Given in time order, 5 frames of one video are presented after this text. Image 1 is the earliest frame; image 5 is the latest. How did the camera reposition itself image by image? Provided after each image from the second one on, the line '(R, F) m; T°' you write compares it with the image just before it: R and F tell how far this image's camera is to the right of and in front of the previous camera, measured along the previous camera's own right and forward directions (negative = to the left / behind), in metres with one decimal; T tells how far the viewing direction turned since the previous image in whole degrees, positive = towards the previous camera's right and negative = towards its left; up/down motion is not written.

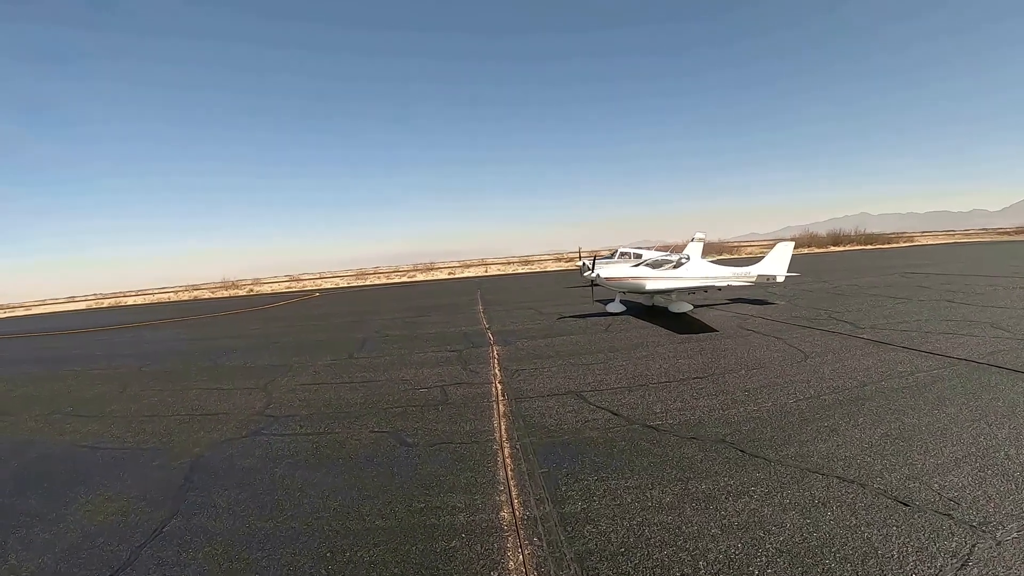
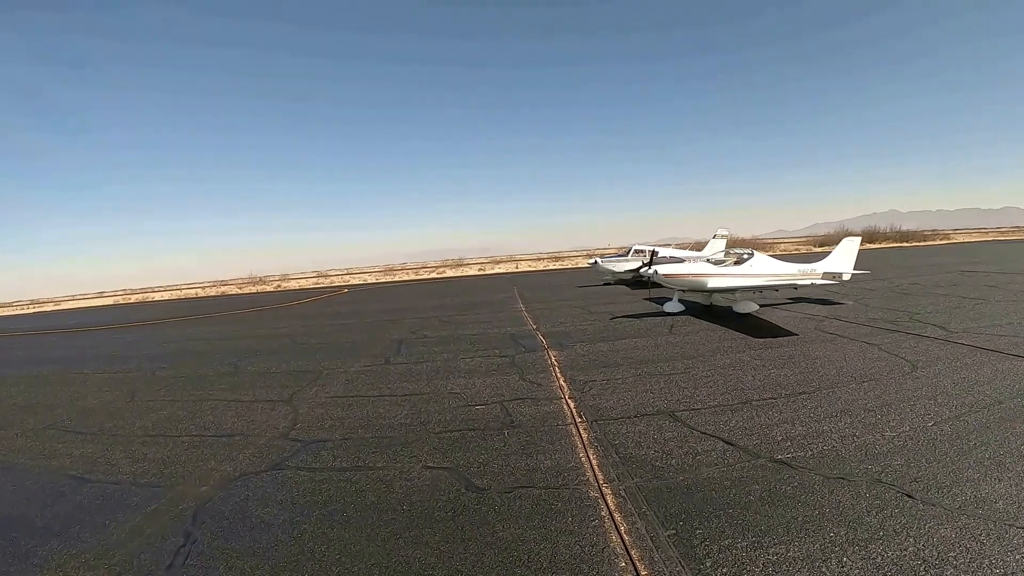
(-0.6, +0.9) m; -2°
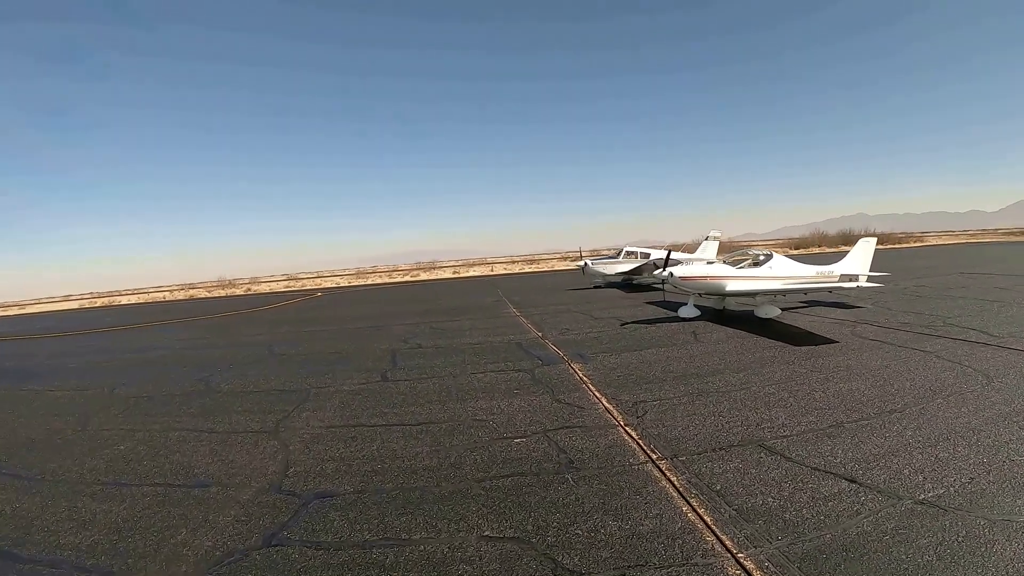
(-0.6, +0.8) m; +3°
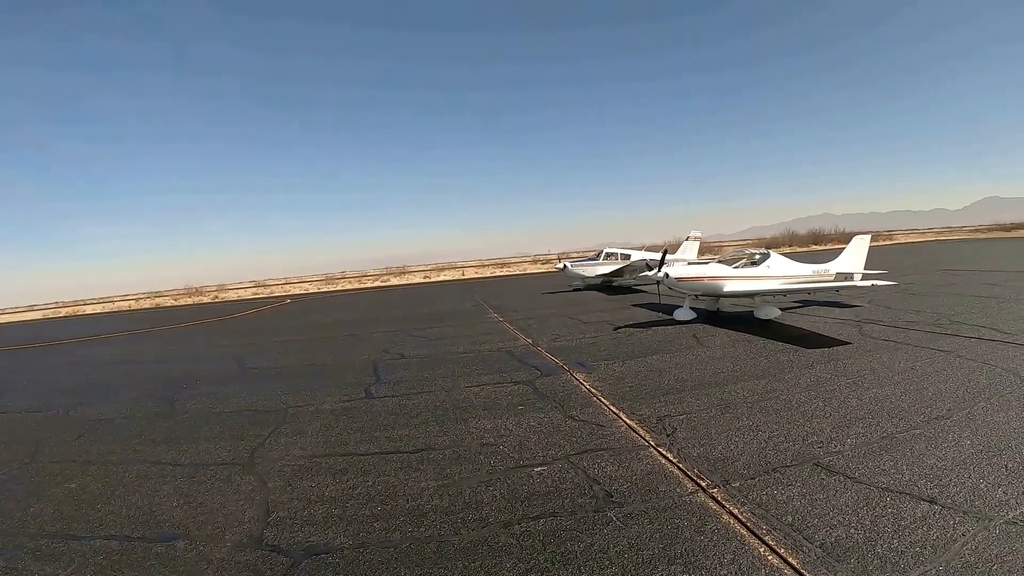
(-0.3, +0.5) m; +3°
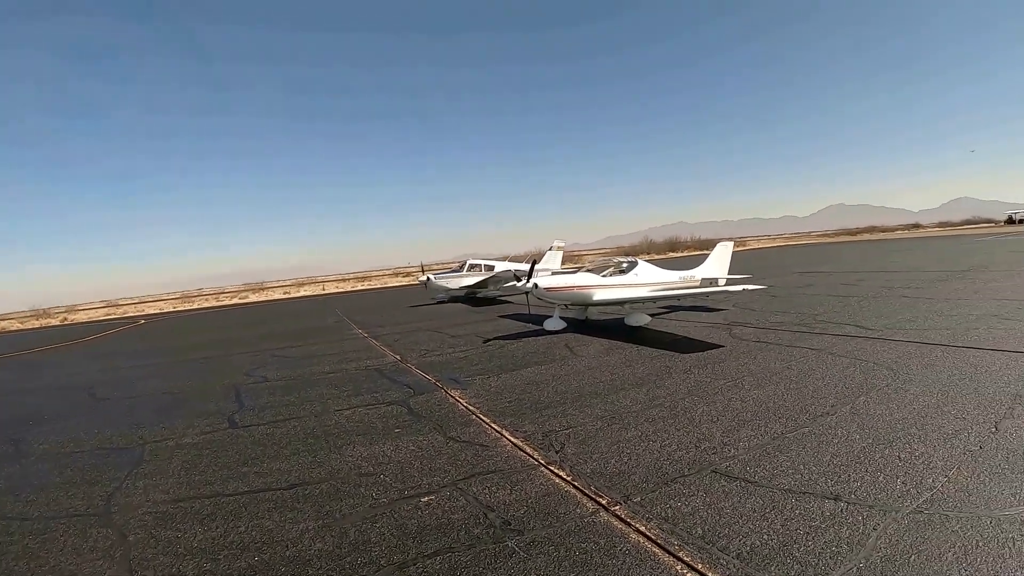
(+0.5, +0.6) m; +9°
